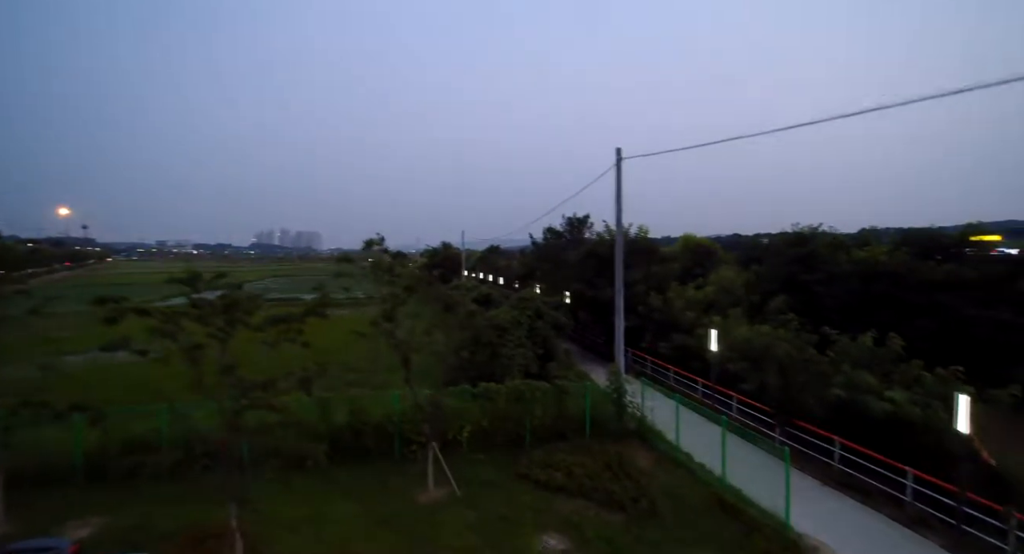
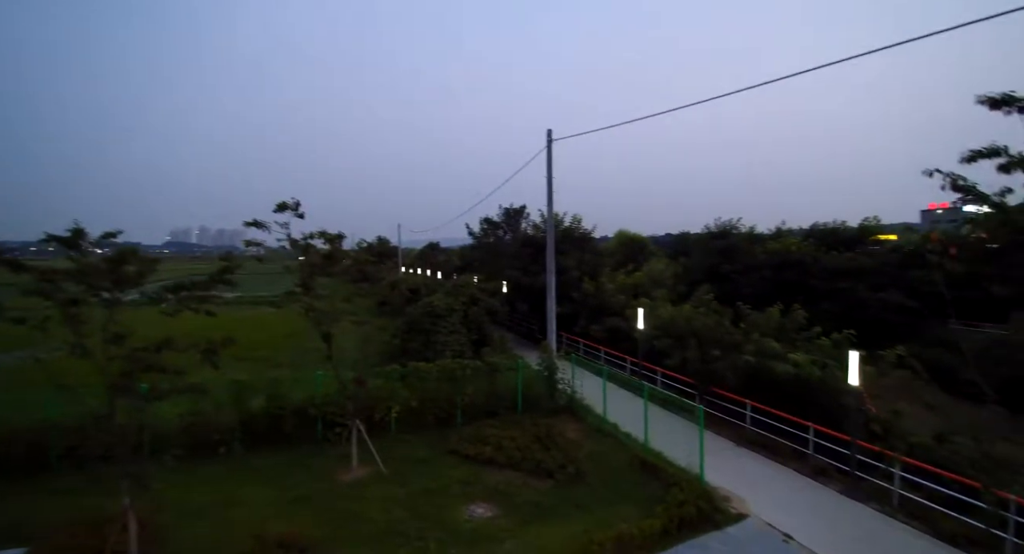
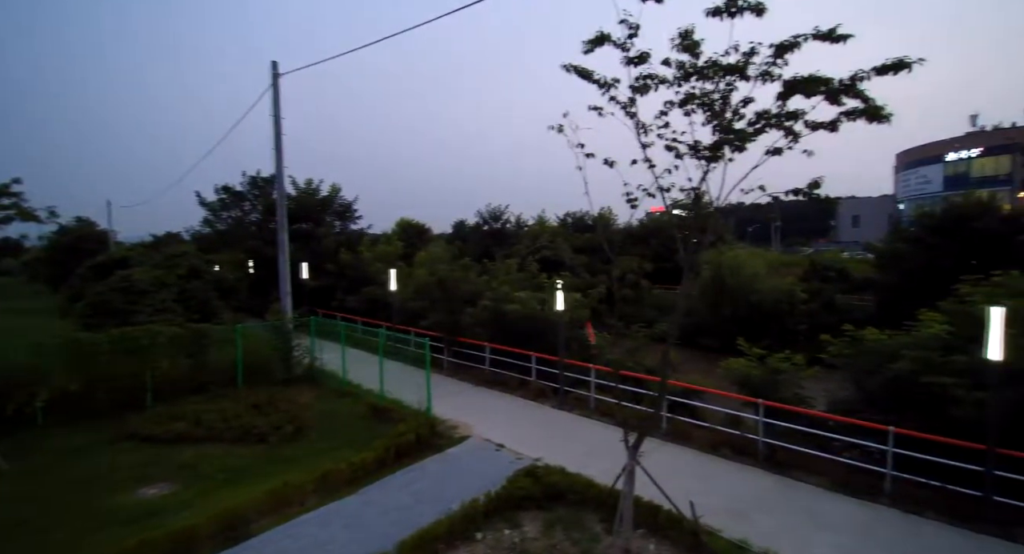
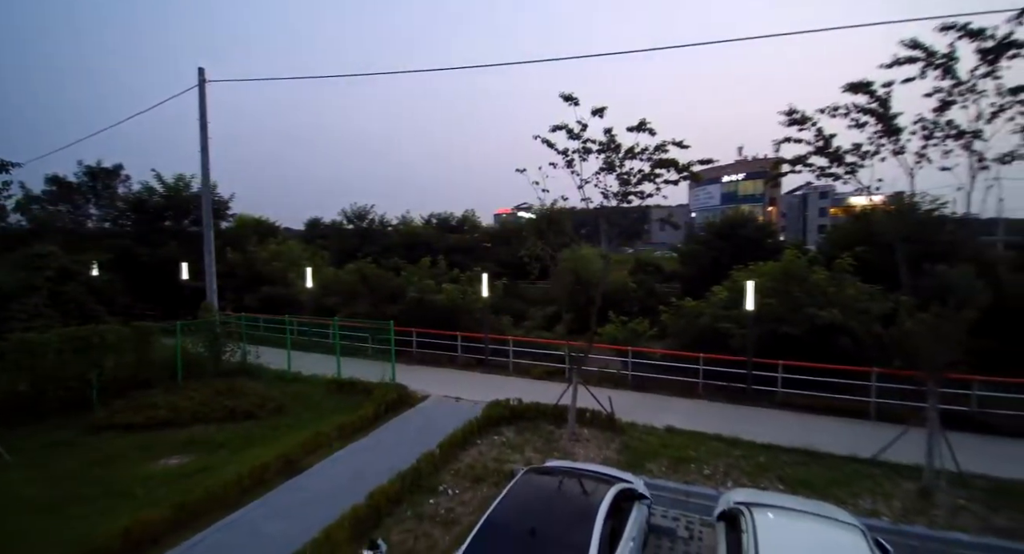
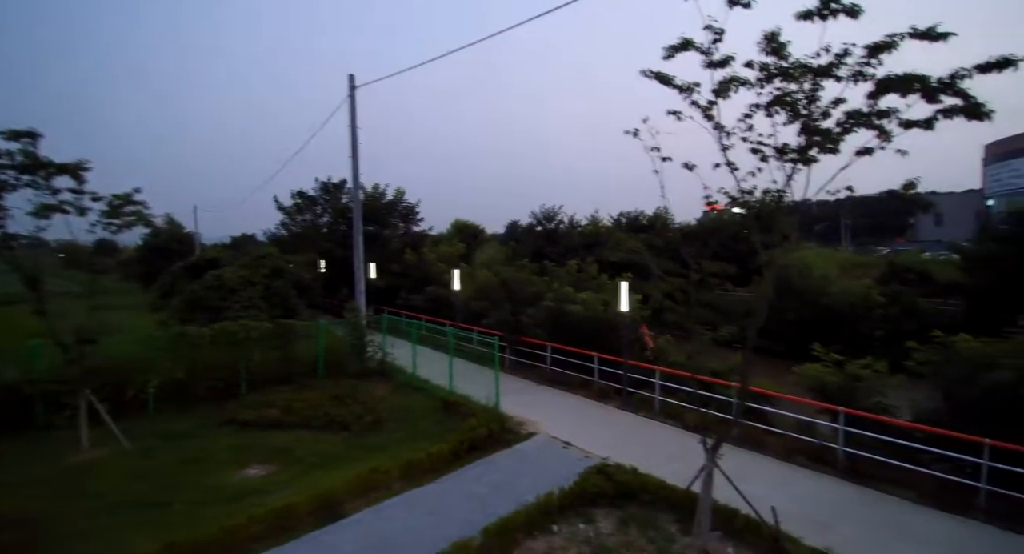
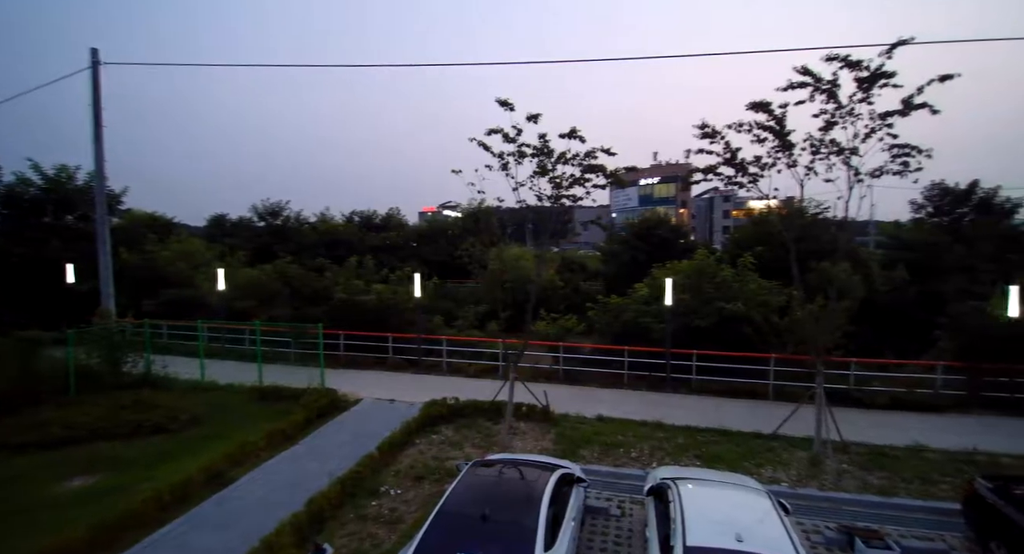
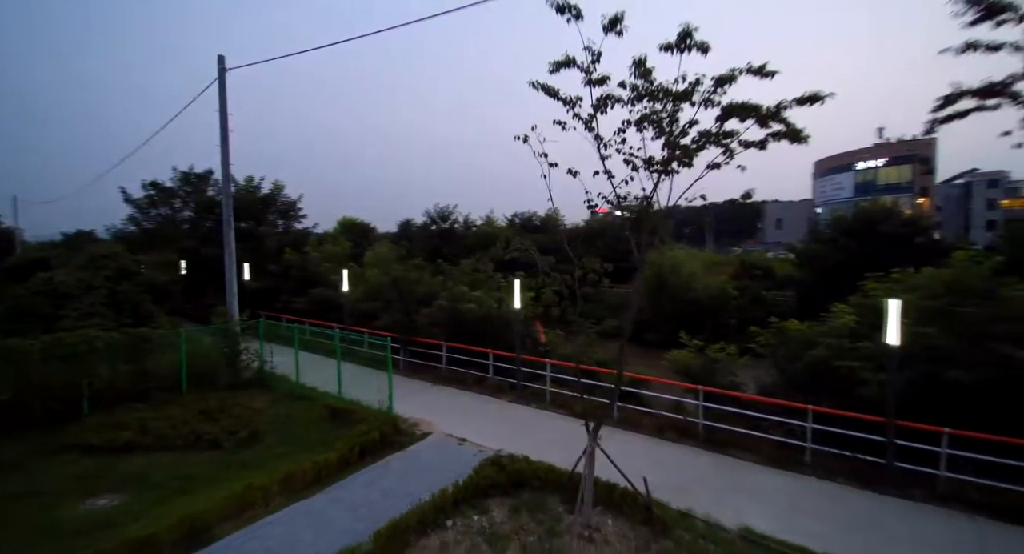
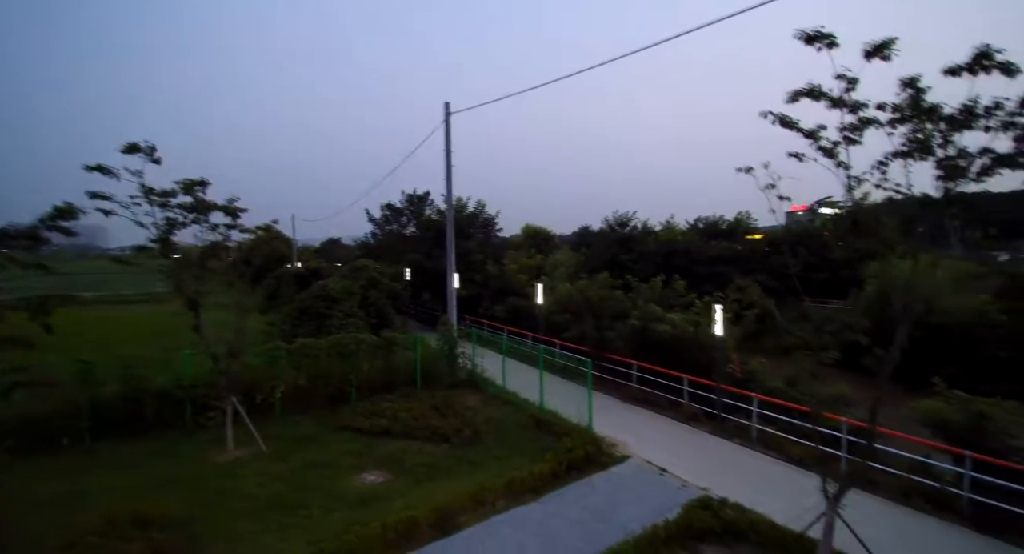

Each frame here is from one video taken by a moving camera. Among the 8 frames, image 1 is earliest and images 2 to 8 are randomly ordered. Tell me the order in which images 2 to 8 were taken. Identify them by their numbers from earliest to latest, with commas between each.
2, 8, 5, 3, 7, 4, 6
